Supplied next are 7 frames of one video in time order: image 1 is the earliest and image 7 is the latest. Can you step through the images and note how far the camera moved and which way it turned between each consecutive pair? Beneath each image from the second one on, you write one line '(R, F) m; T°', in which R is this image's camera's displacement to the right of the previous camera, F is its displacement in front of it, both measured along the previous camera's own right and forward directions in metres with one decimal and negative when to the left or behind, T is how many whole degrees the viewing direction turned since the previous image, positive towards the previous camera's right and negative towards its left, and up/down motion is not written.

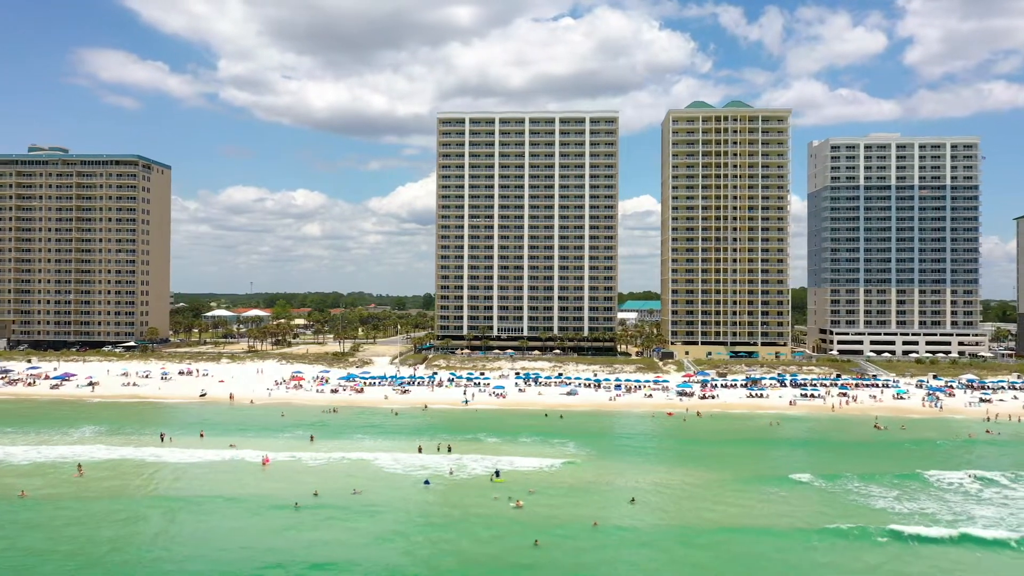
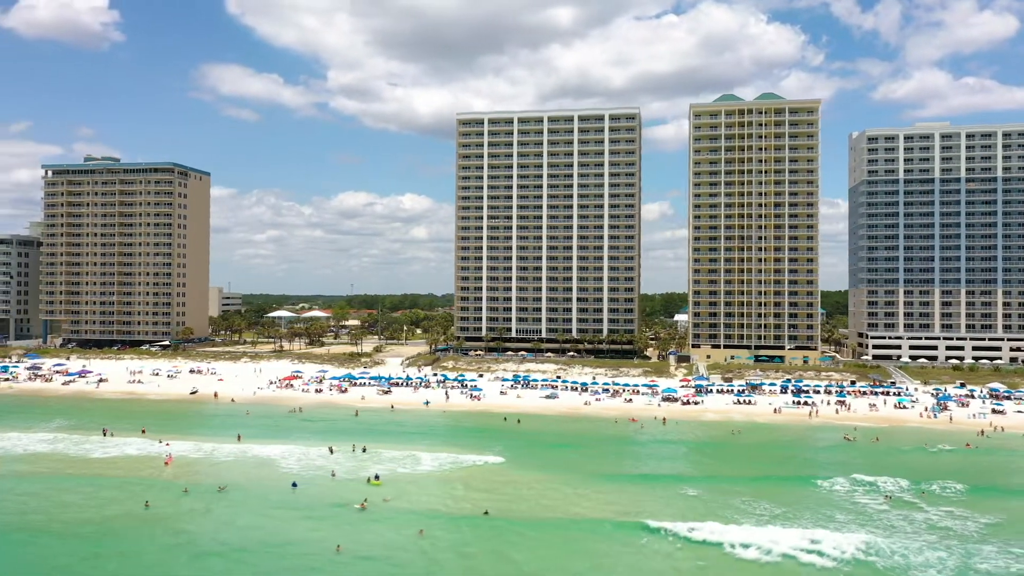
(+12.3, +1.8) m; -7°
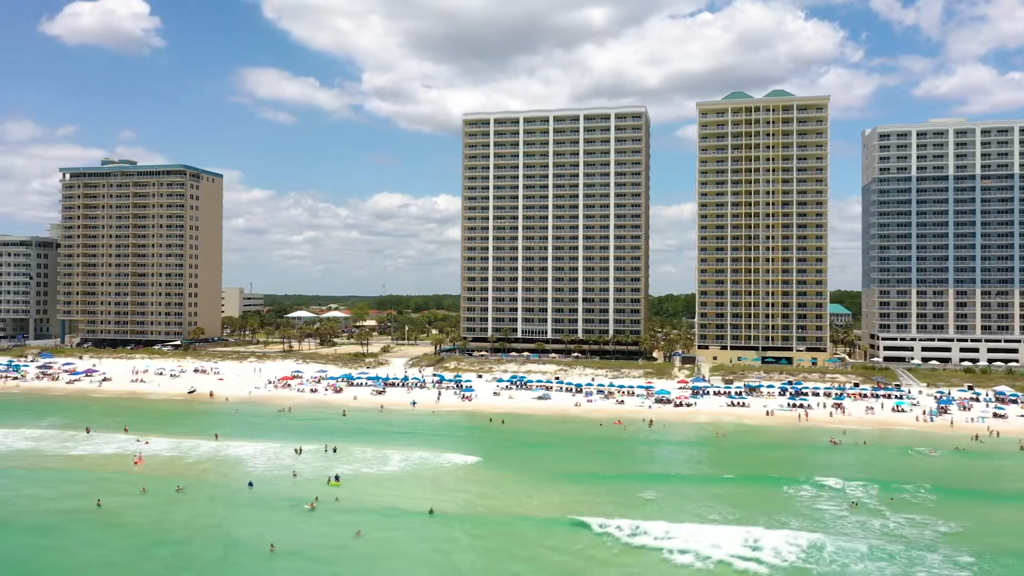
(+4.1, +0.4) m; -2°
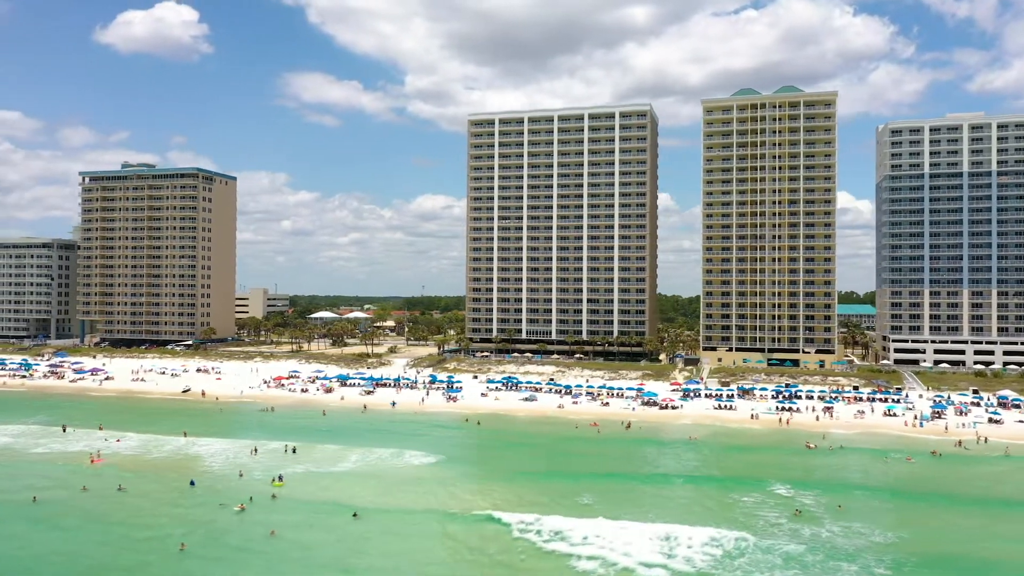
(+5.5, +0.6) m; -3°
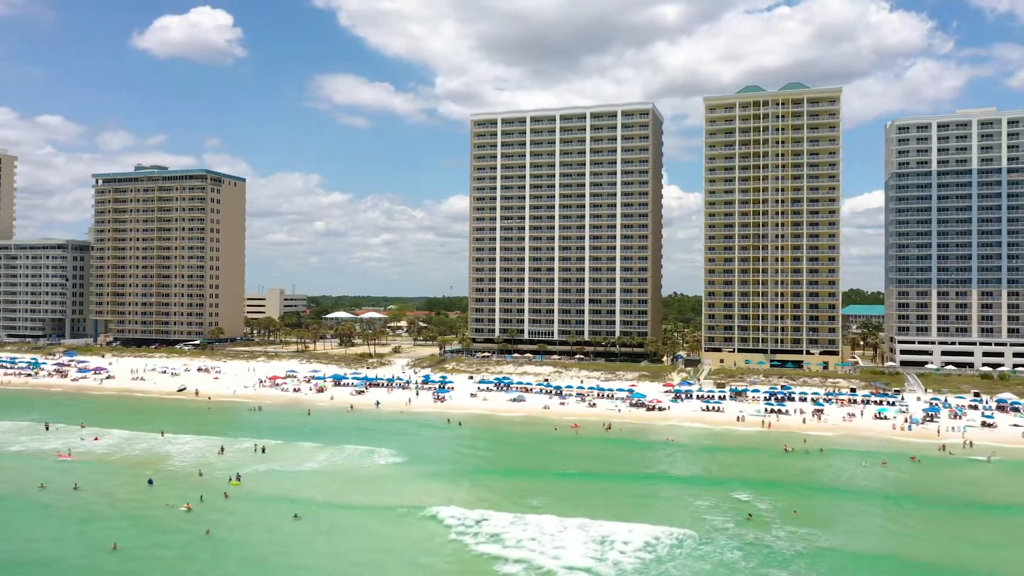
(+4.1, +0.4) m; -2°
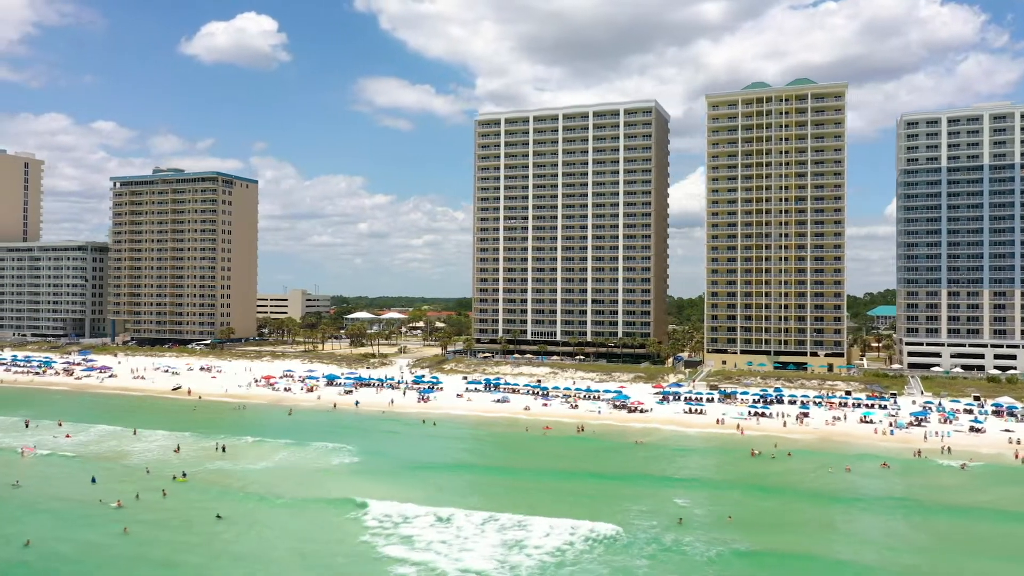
(+5.5, +0.6) m; -3°
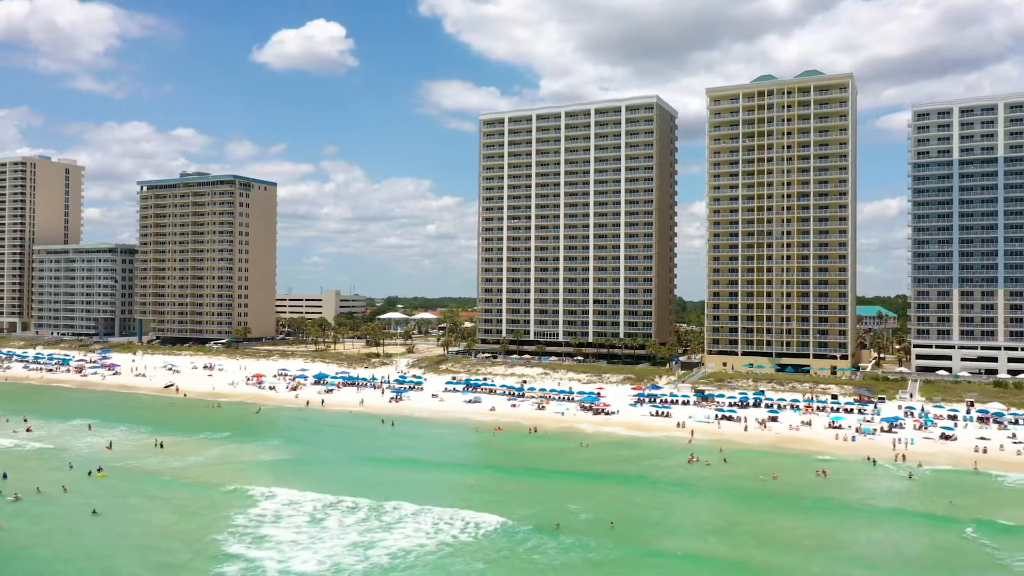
(+9.0, +1.1) m; -5°
